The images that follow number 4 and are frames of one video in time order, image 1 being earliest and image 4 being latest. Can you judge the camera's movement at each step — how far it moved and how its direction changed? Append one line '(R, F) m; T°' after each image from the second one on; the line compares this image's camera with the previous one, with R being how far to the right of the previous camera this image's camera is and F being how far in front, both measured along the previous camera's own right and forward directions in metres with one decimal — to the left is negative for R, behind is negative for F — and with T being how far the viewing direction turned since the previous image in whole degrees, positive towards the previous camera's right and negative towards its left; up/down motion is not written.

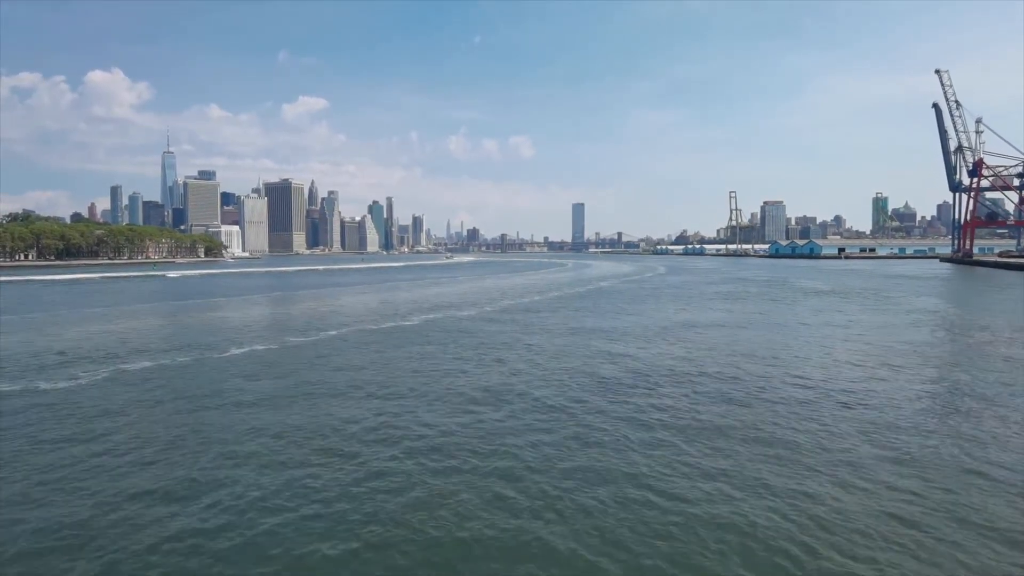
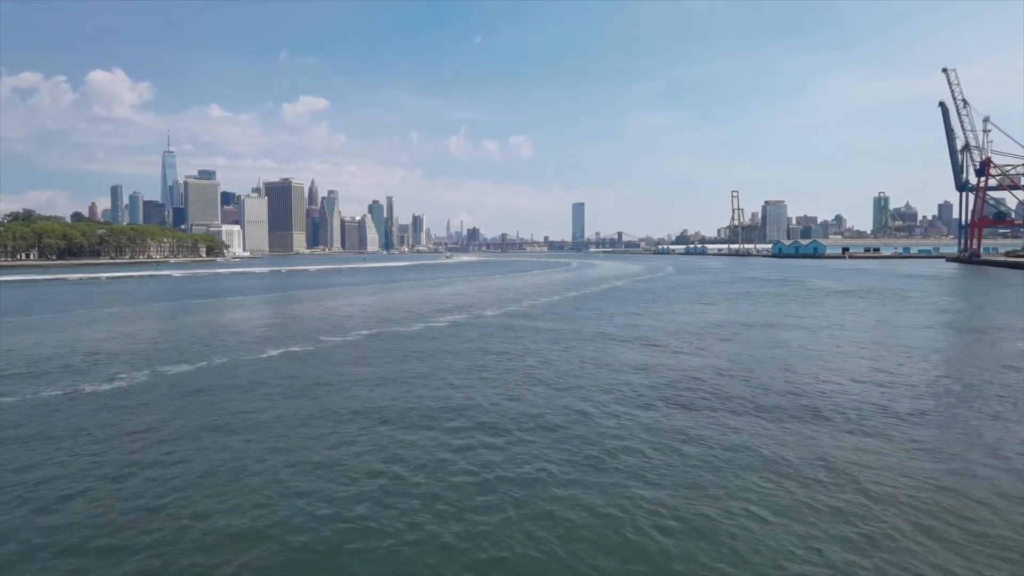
(-0.6, +0.3) m; 0°
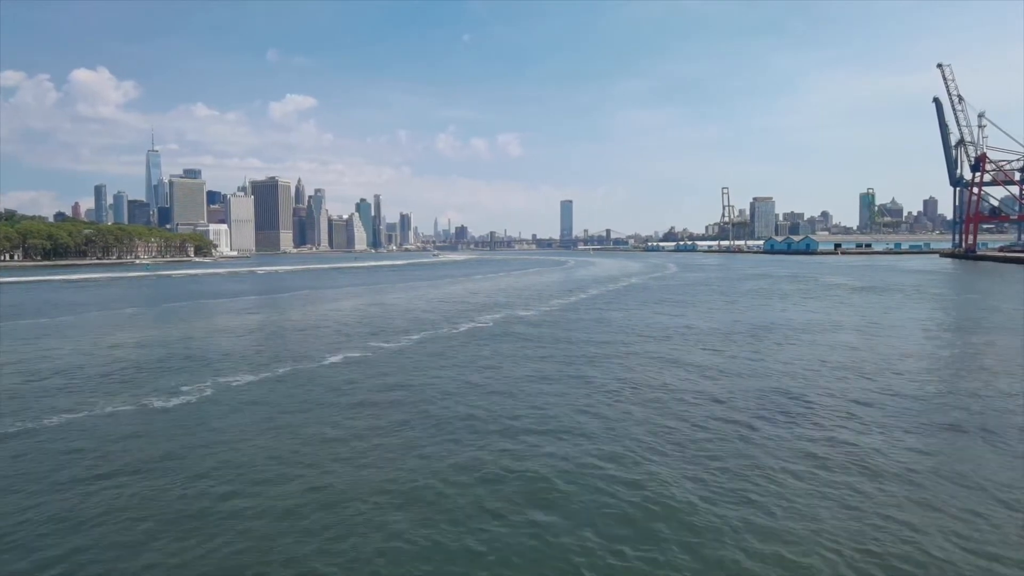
(-1.0, +0.5) m; +1°
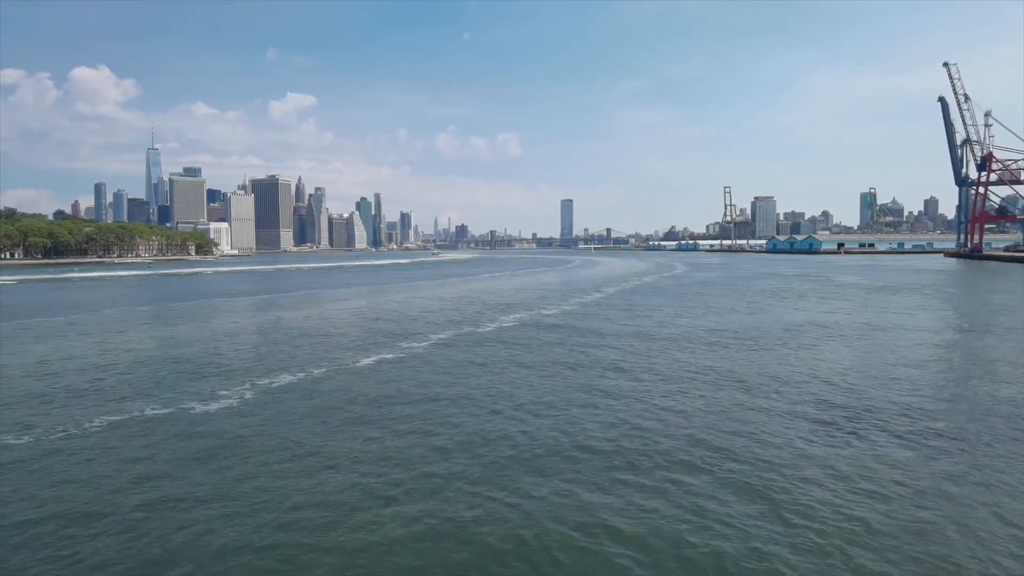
(-0.5, +0.3) m; 0°
